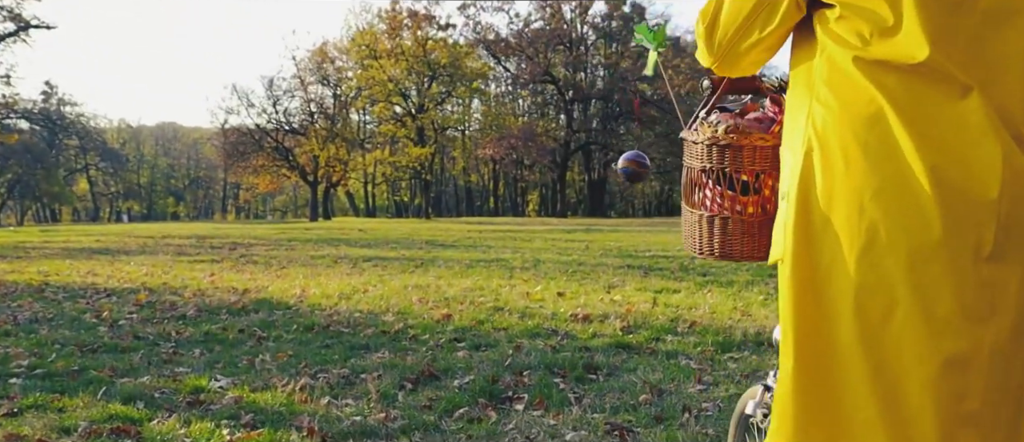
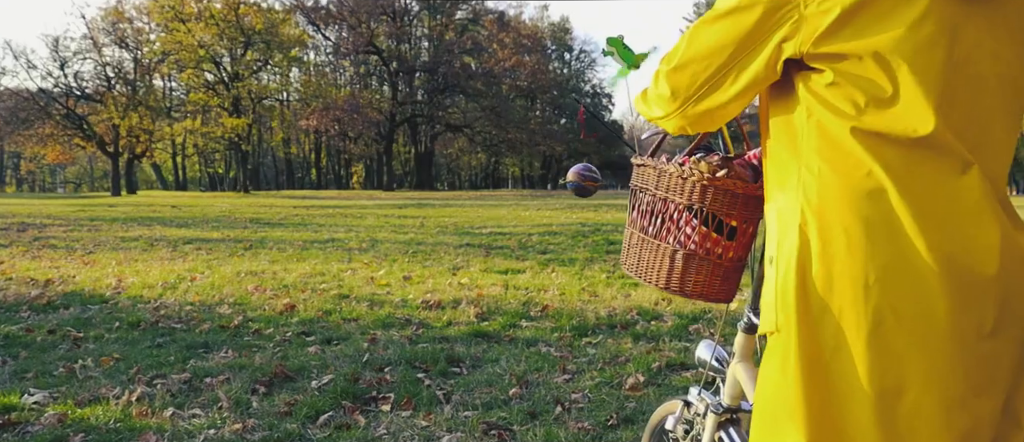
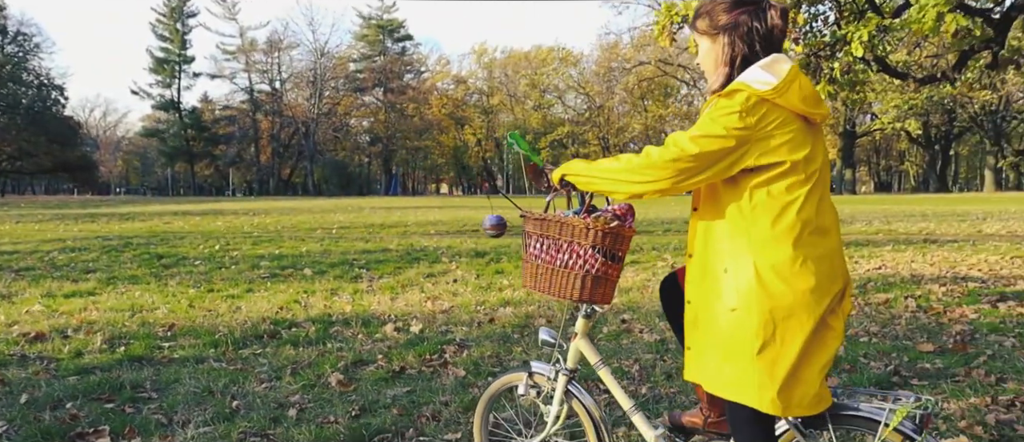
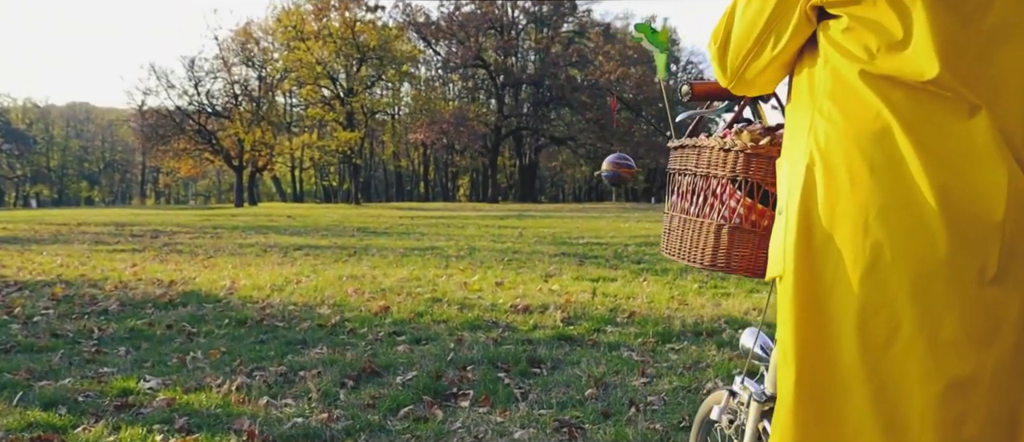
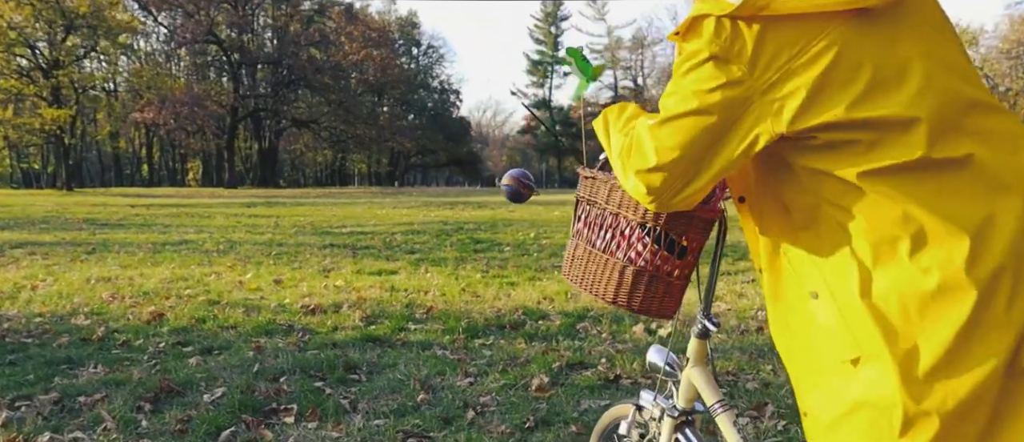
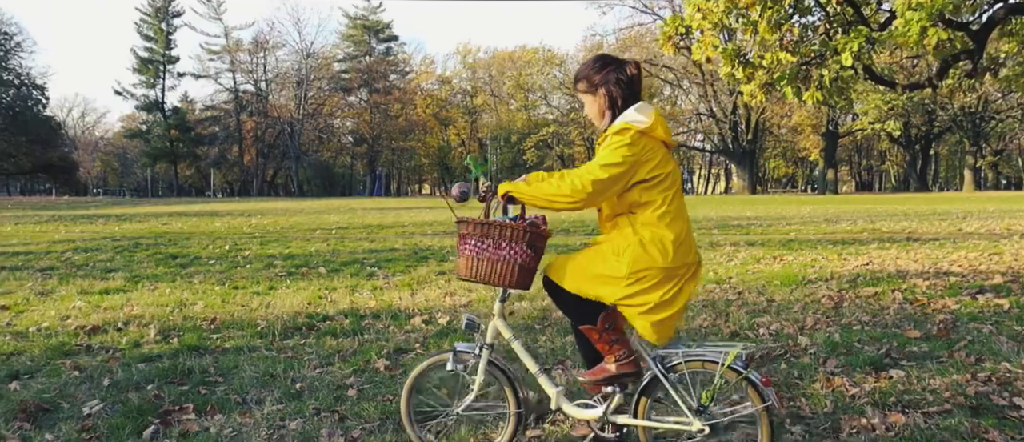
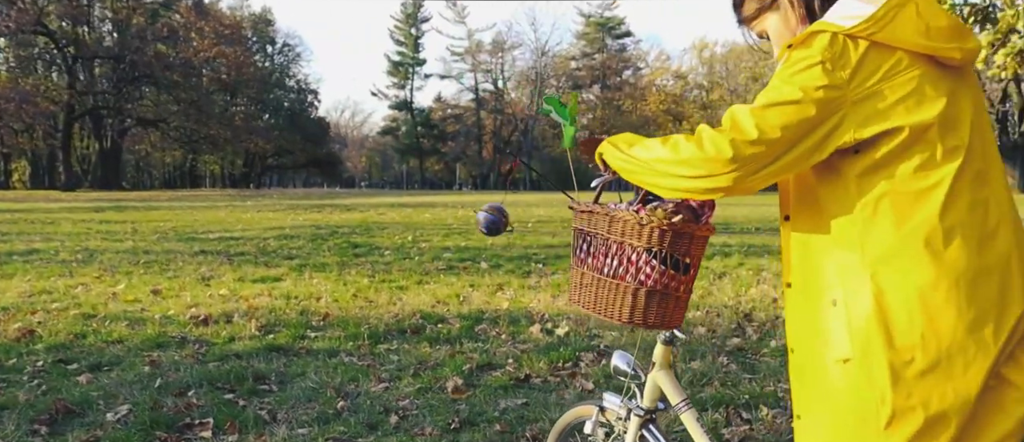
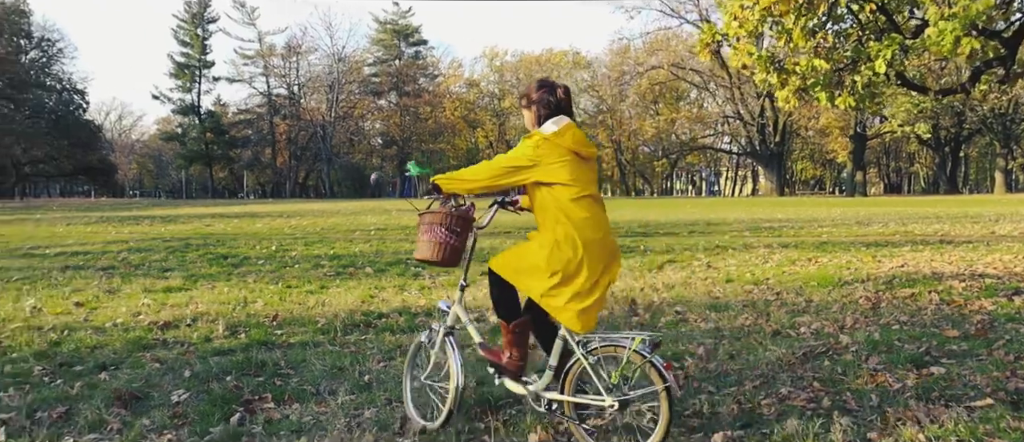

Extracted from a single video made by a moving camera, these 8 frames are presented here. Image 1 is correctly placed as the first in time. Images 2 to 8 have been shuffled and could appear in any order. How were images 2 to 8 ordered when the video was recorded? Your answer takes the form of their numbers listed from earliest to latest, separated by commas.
4, 2, 5, 7, 3, 6, 8
